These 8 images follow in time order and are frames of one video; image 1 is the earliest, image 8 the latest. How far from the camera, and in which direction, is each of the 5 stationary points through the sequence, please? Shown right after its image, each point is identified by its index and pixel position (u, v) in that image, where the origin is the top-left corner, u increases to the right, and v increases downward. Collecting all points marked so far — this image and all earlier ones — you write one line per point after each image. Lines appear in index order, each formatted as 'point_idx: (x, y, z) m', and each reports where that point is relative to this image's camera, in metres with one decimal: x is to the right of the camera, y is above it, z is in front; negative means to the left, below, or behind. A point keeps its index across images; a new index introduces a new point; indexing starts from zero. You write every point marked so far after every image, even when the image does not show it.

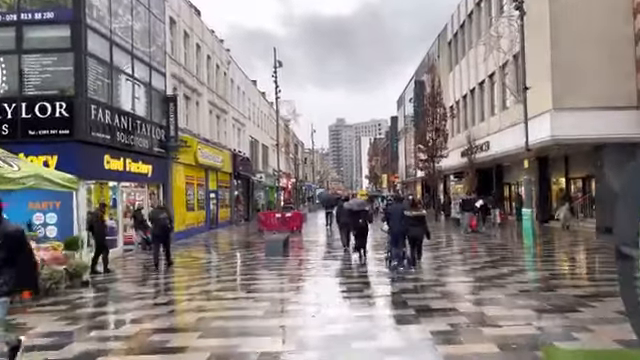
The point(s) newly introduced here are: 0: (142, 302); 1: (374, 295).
0: (-4.0, -2.8, +11.3) m
1: (+1.1, -2.5, +10.8) m
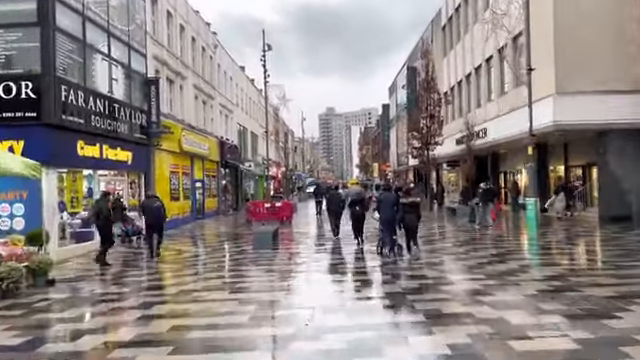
0: (-4.1, -2.5, +10.0) m
1: (+1.0, -2.2, +9.6) m
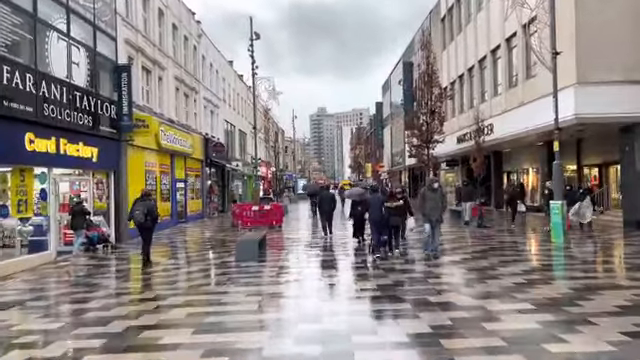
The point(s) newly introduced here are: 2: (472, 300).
0: (-4.2, -2.5, +7.2) m
1: (+1.0, -2.2, +6.9) m
2: (+2.7, -2.2, +9.1) m
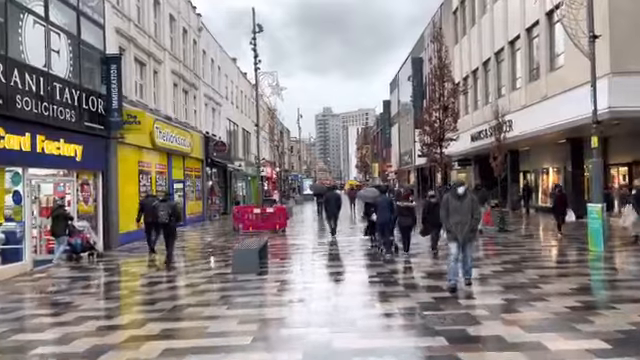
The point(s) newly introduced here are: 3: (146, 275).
0: (-4.0, -2.5, +5.4) m
1: (+1.1, -2.2, +5.0) m
2: (+2.9, -2.2, +7.2) m
3: (-5.1, -2.8, +14.7) m
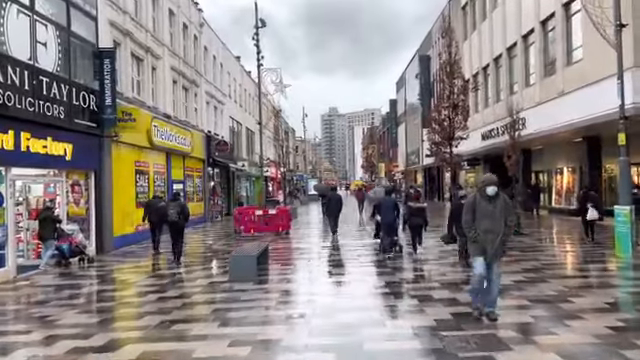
0: (-4.0, -2.5, +4.3) m
1: (+1.1, -2.2, +3.9) m
2: (+2.9, -2.2, +6.1) m
3: (-5.0, -2.8, +13.7) m
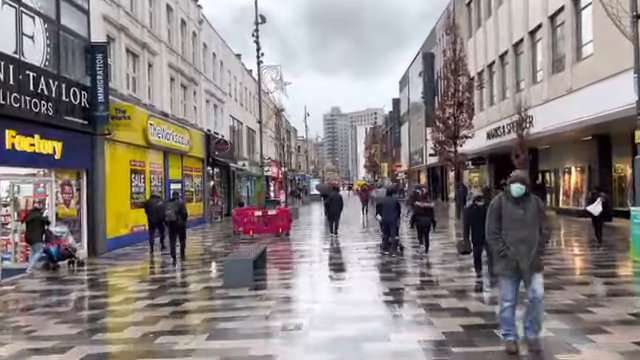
0: (-4.1, -2.5, +3.6) m
1: (+1.1, -2.2, +3.2) m
2: (+2.9, -2.2, +5.3) m
3: (-5.0, -2.8, +13.0) m
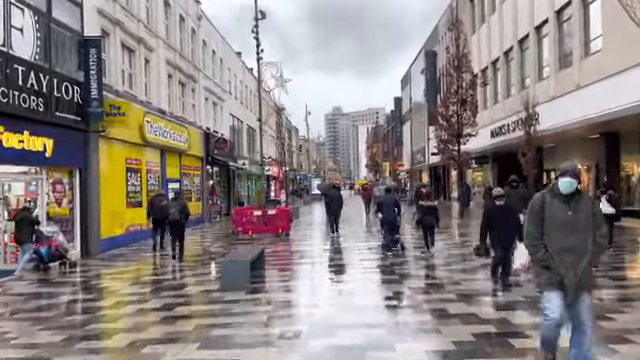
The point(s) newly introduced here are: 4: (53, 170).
0: (-4.1, -2.4, +3.1) m
1: (+1.1, -2.2, +2.6) m
2: (+2.9, -2.1, +4.8) m
3: (-5.0, -2.7, +12.4) m
4: (-8.4, +0.3, +15.9) m
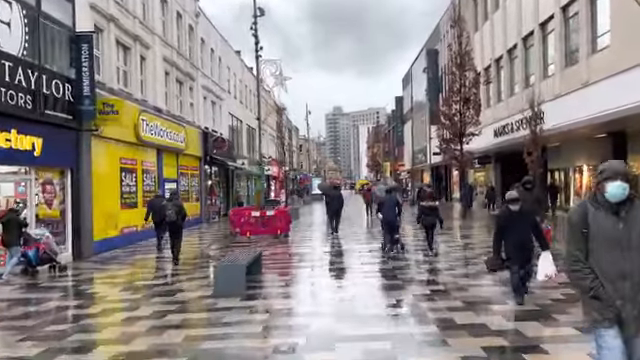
0: (-4.1, -2.4, +2.5) m
1: (+1.0, -2.2, +2.0) m
2: (+2.8, -2.2, +4.2) m
3: (-5.0, -2.7, +11.9) m
4: (-8.4, +0.3, +15.3) m
